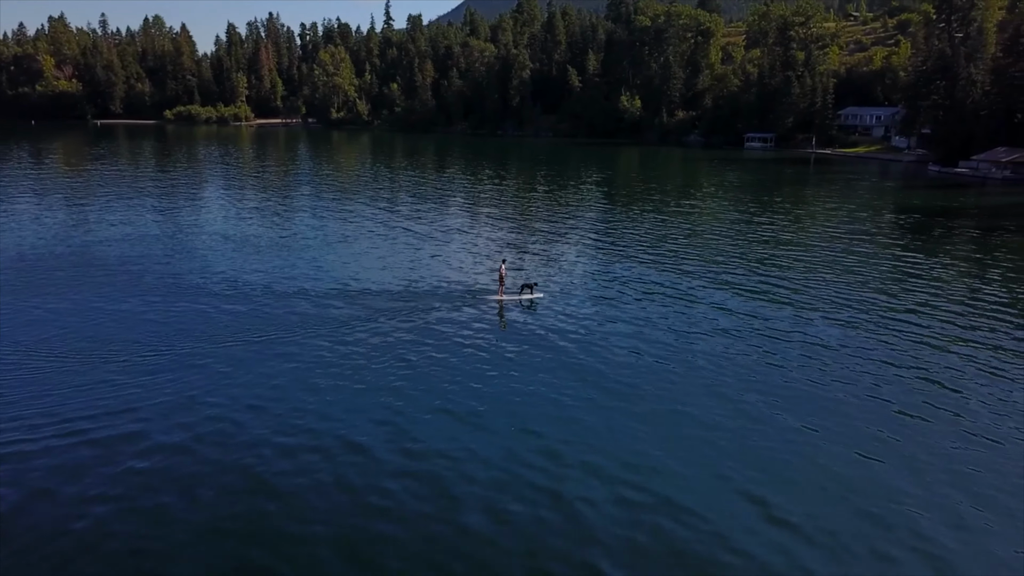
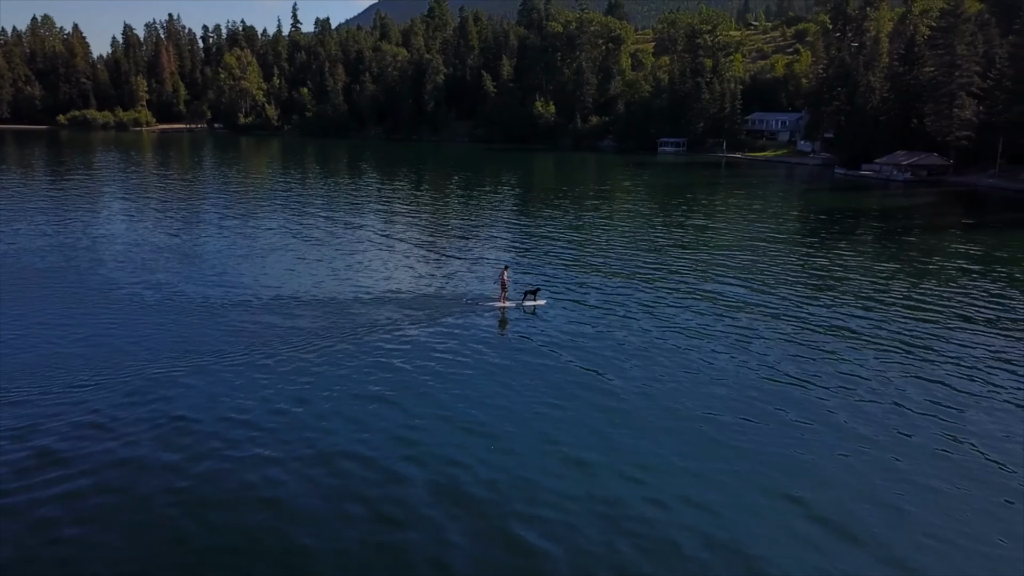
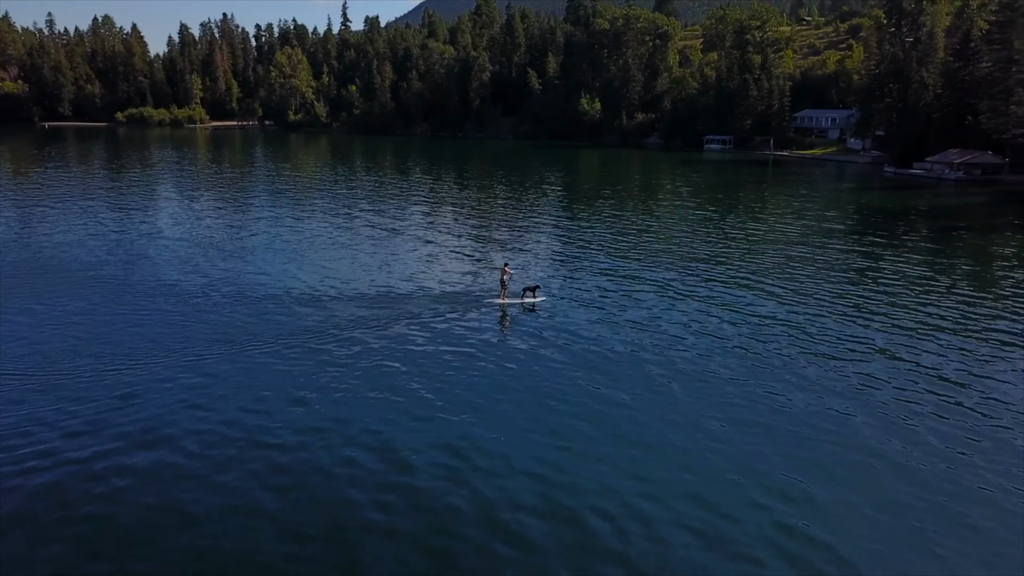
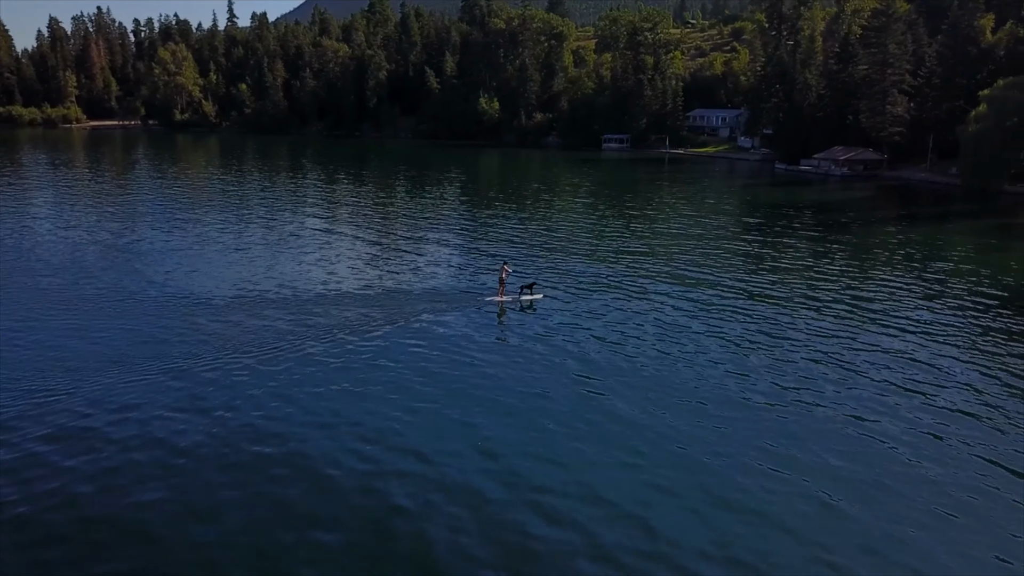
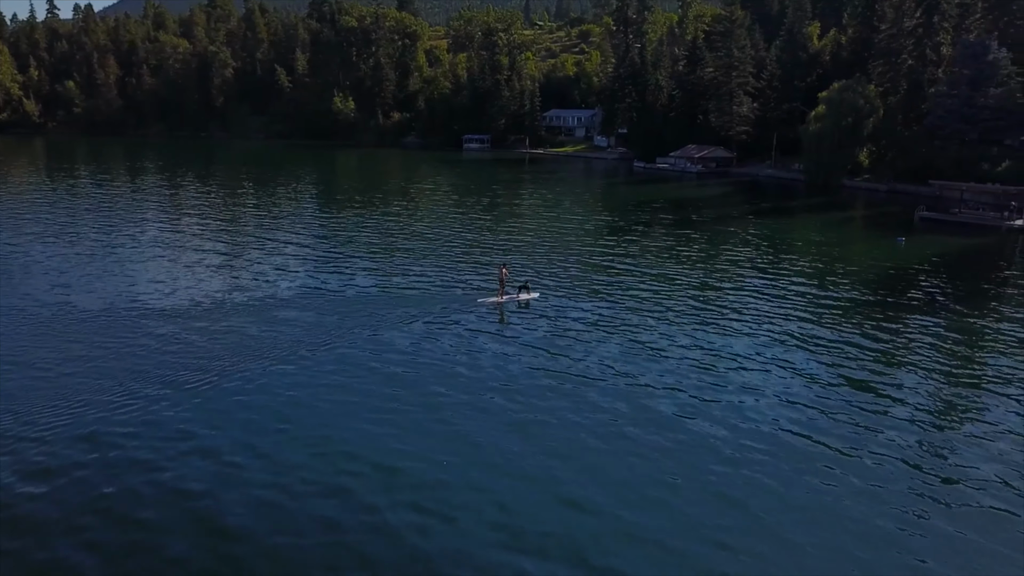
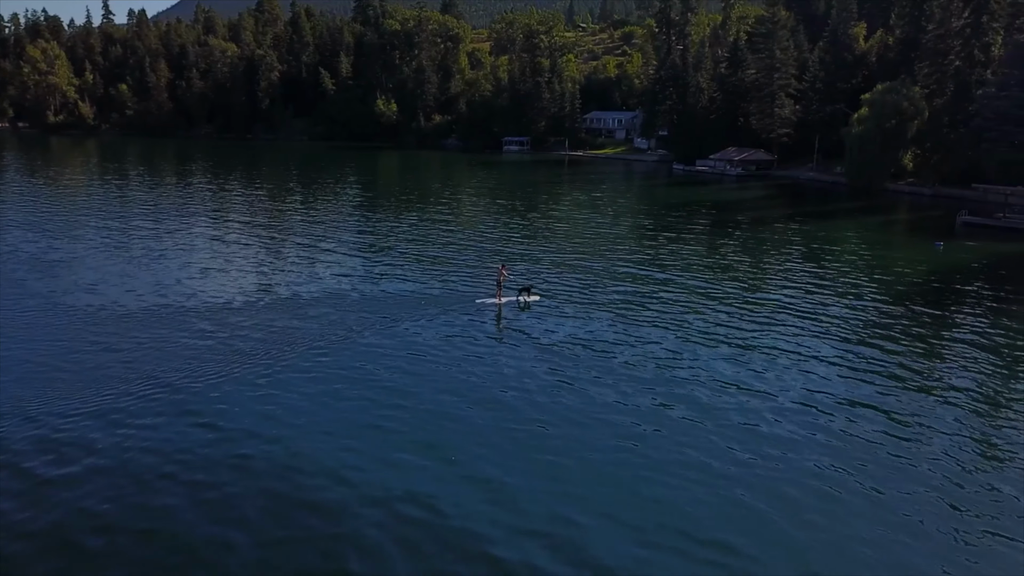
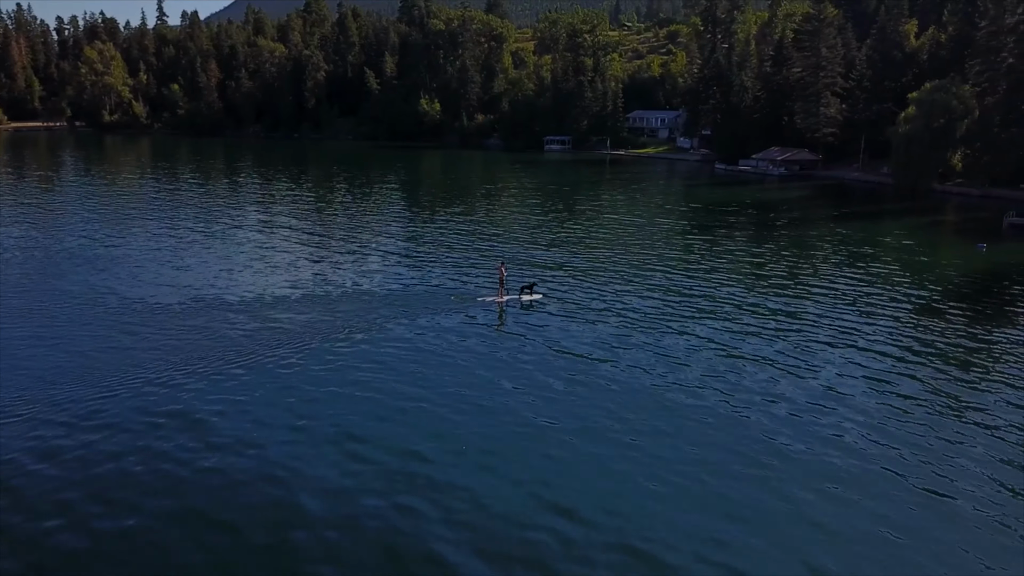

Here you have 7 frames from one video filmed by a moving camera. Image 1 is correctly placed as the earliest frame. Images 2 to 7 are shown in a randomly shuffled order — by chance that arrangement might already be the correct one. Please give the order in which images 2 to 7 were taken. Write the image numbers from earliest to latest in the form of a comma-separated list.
3, 2, 4, 7, 6, 5
